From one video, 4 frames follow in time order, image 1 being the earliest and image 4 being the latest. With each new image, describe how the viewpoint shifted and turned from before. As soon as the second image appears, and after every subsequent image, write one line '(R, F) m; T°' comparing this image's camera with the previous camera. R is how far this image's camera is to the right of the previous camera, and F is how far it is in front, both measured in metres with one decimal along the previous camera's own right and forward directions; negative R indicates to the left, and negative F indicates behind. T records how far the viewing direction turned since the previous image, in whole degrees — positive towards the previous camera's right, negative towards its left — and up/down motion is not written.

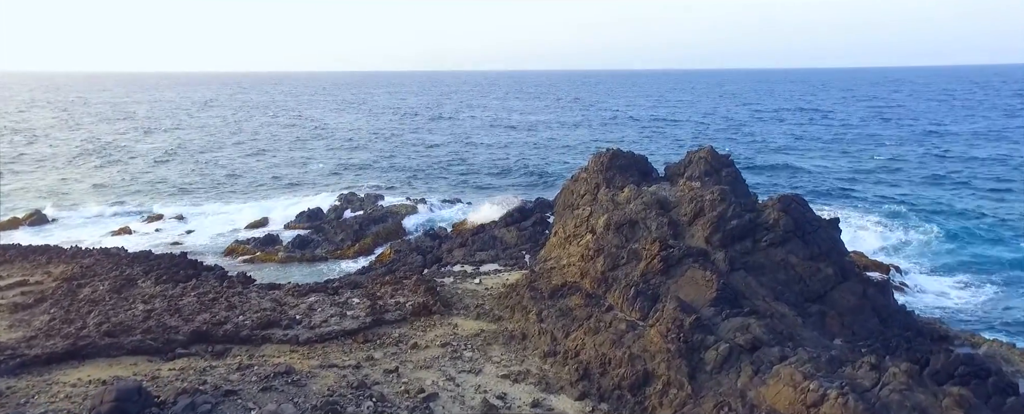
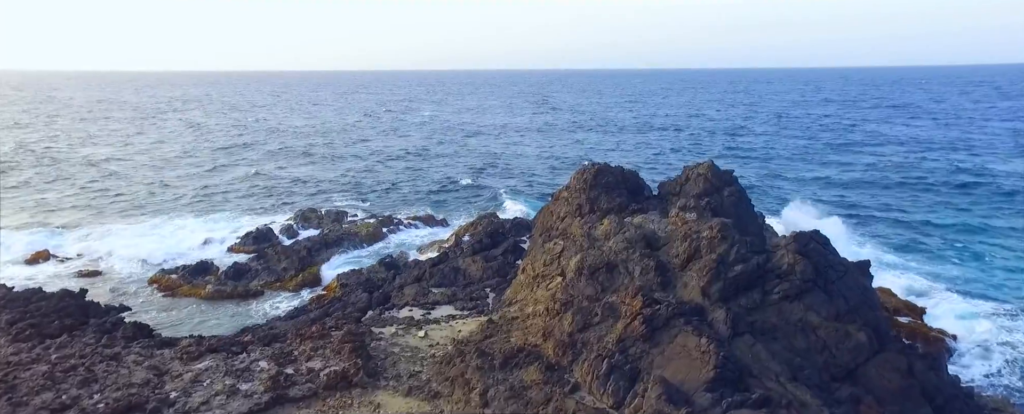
(+1.3, +3.7) m; 0°
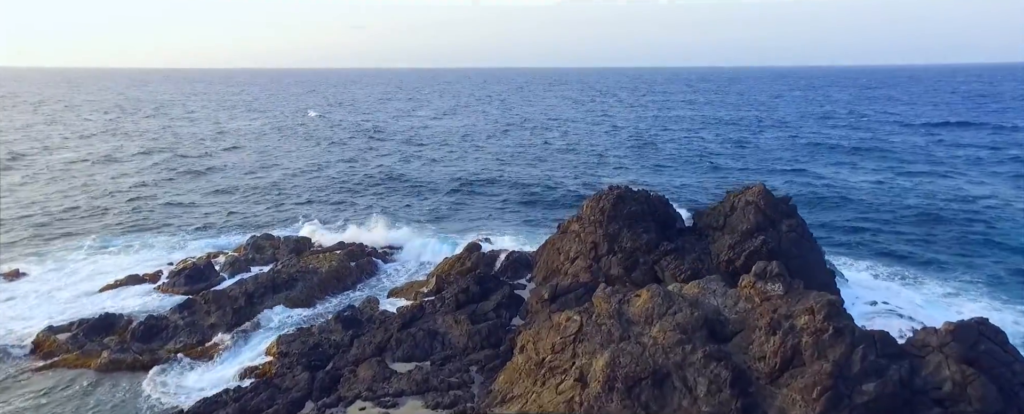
(+0.1, +5.5) m; 0°
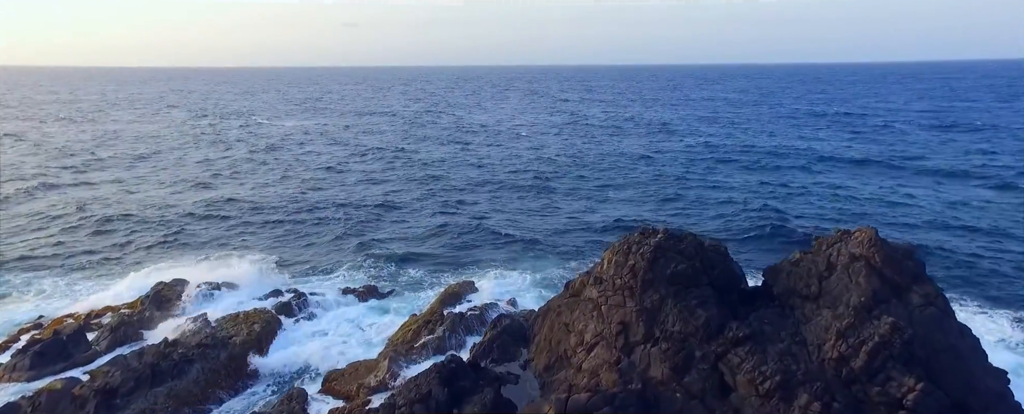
(+0.2, +6.5) m; 0°
